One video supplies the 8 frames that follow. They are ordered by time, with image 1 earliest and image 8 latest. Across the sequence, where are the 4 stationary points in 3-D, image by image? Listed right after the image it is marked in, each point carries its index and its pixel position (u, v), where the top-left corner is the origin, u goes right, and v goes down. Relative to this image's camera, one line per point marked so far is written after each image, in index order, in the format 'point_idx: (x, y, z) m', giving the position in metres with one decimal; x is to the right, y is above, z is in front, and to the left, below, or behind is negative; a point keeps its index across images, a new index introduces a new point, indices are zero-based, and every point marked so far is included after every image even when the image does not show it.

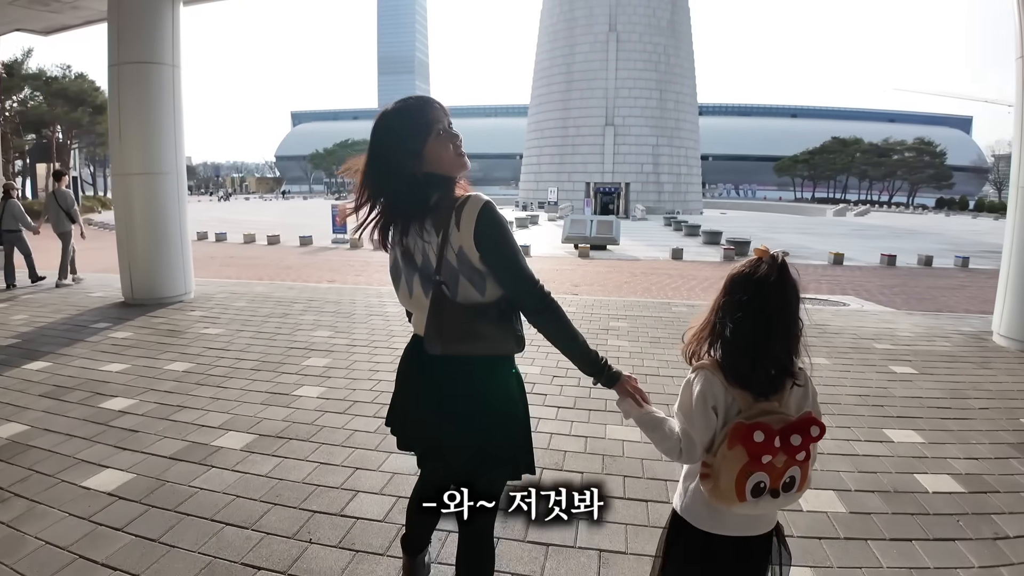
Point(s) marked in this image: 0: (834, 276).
0: (+5.2, +0.2, +10.1) m
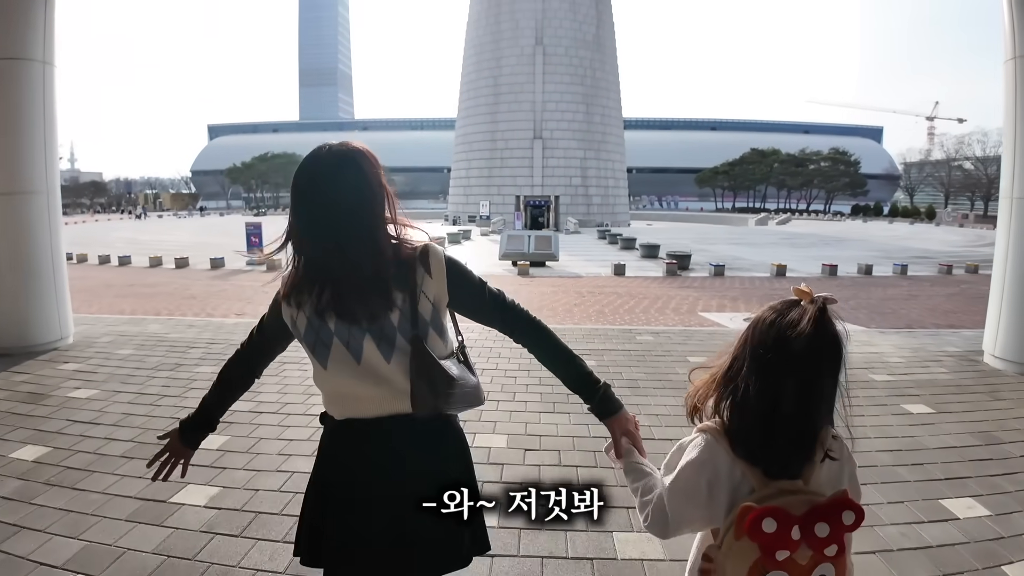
0: (+4.3, 0.0, +9.8) m
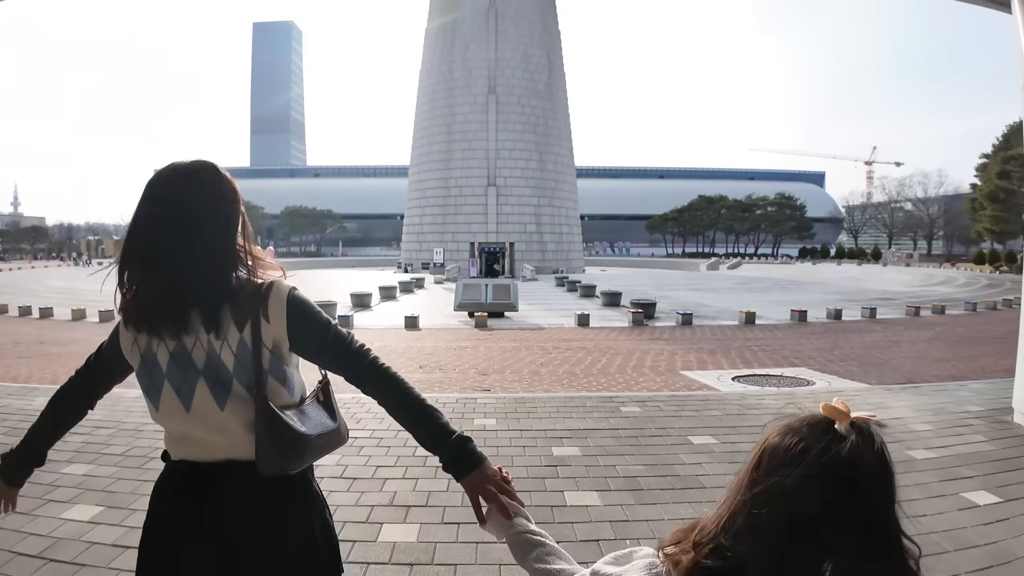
0: (+3.7, -0.8, +9.3) m
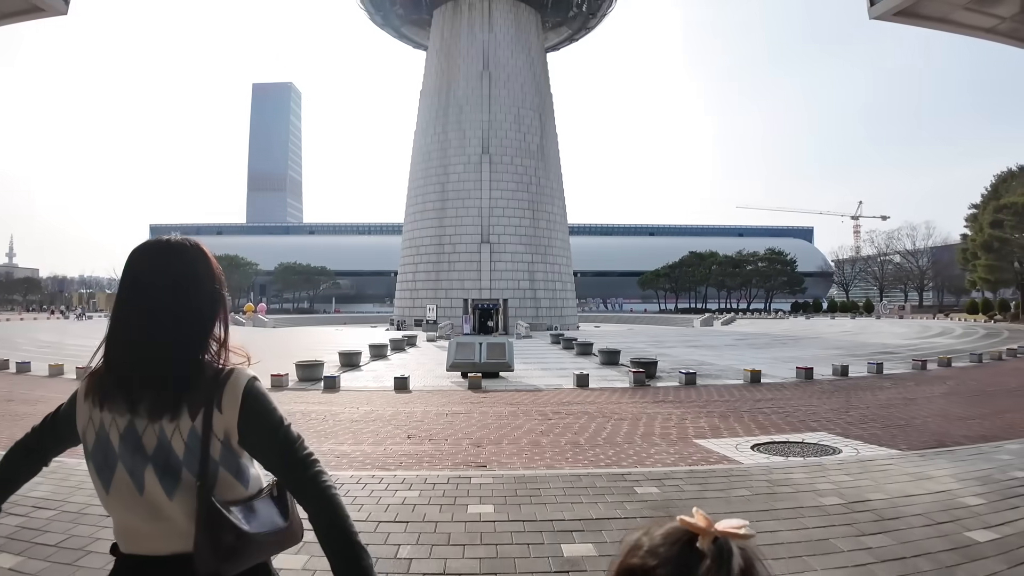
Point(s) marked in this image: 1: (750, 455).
0: (+3.6, -1.6, +8.8) m
1: (+2.0, -1.4, +5.2) m
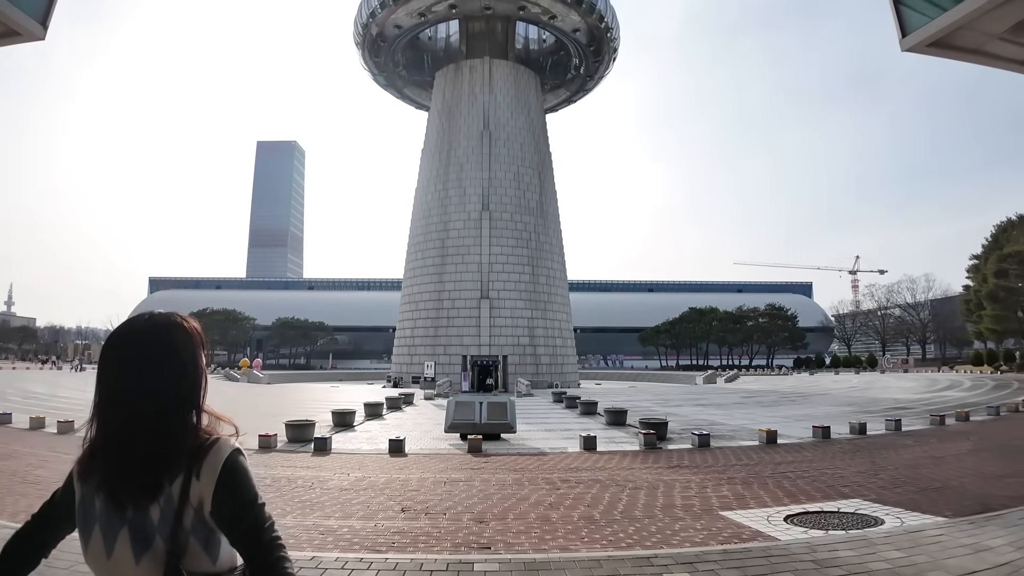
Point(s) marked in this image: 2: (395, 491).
0: (+3.6, -2.4, +8.2) m
1: (+2.0, -1.8, +4.6) m
2: (-1.2, -2.1, +6.5) m
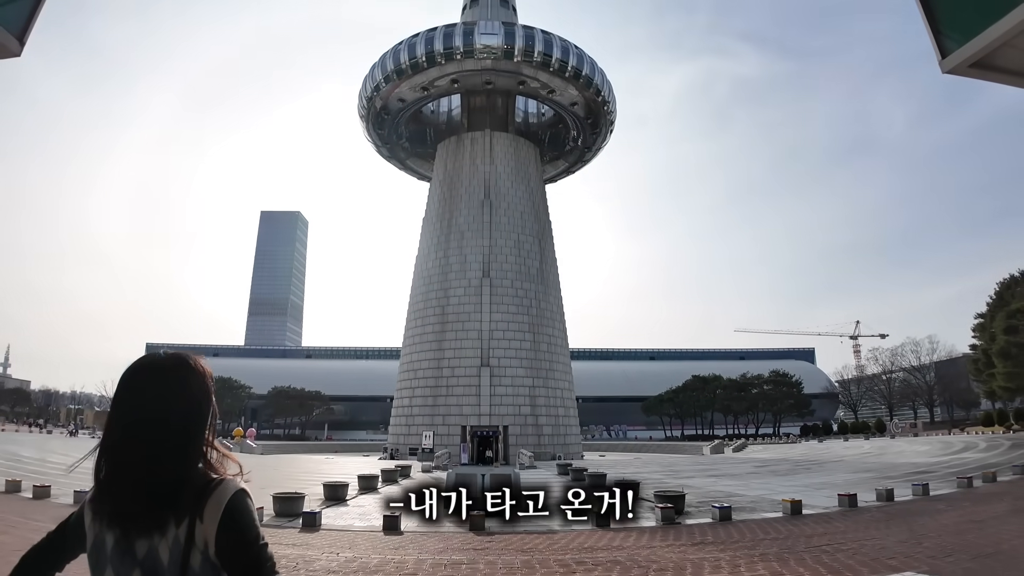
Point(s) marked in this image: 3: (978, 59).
0: (+3.7, -3.1, +7.5) m
1: (+2.1, -2.1, +3.9) m
2: (-1.2, -2.7, +5.8) m
3: (+2.9, +1.4, +3.9) m
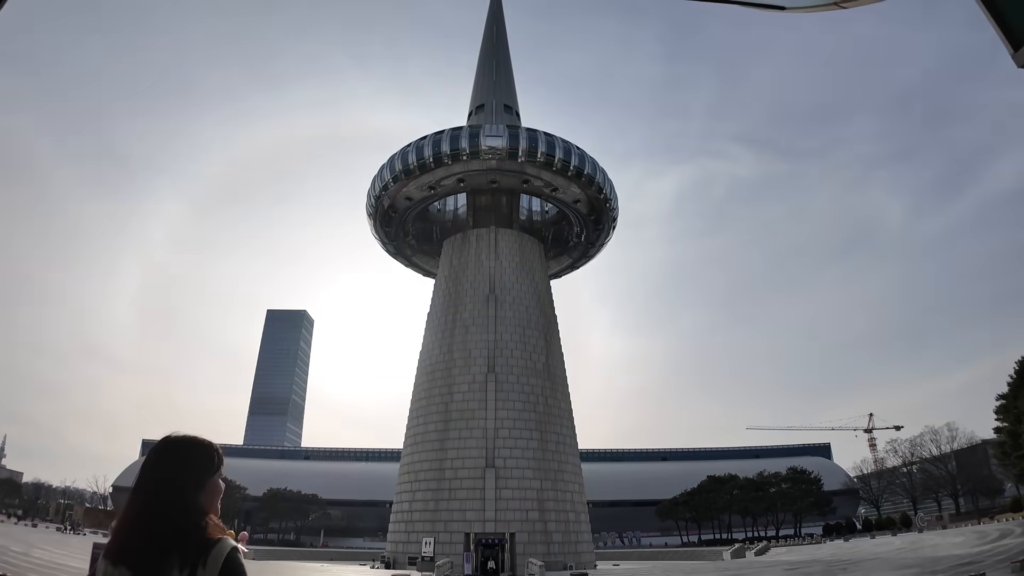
0: (+3.8, -3.9, +6.3) m
1: (+2.2, -2.4, +2.9) m
2: (-1.1, -3.2, +4.7) m
3: (+3.0, +1.1, +3.4) m
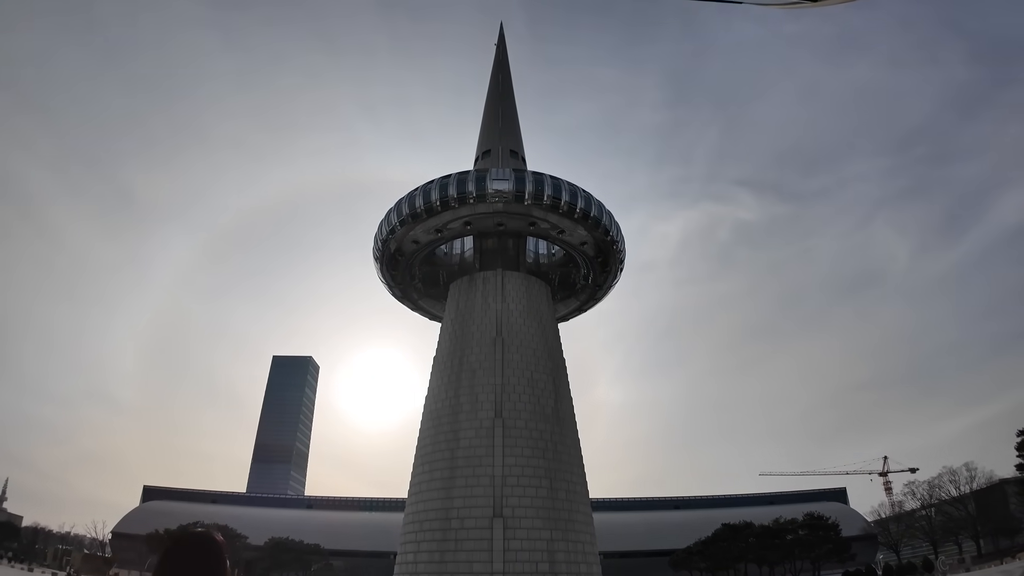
0: (+3.9, -4.3, +5.5) m
1: (+2.2, -2.5, +2.3) m
2: (-1.0, -3.5, +4.0) m
3: (+3.0, +0.9, +3.0) m
